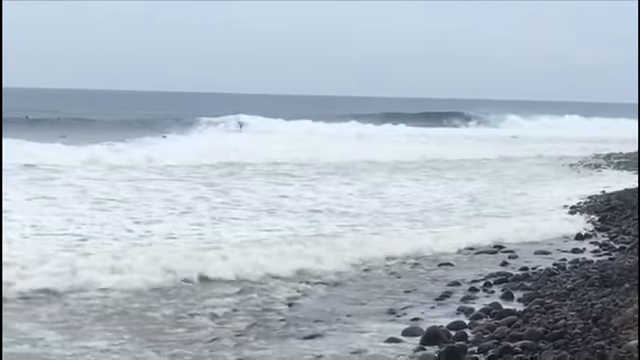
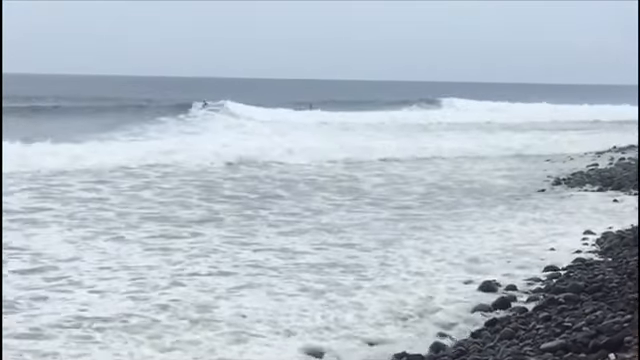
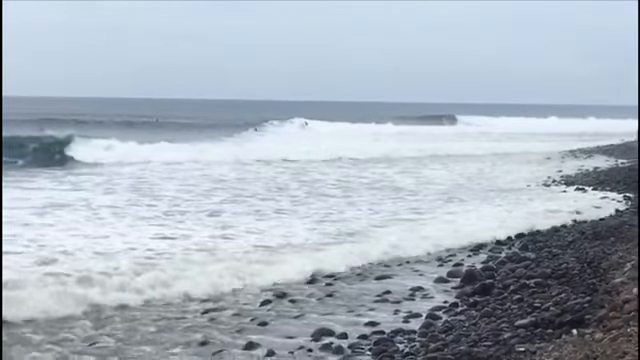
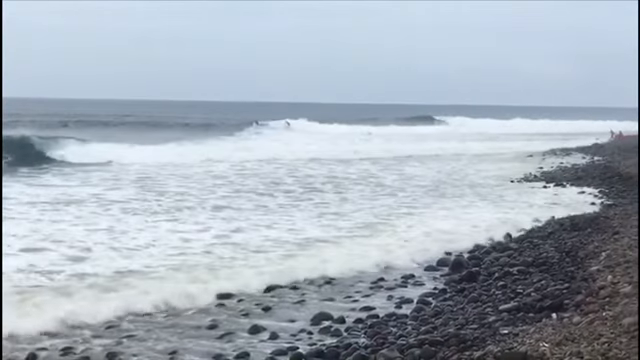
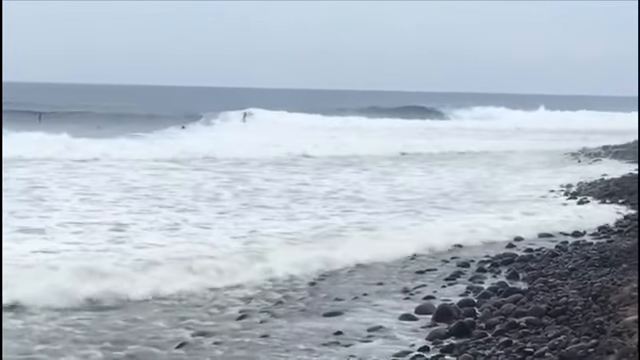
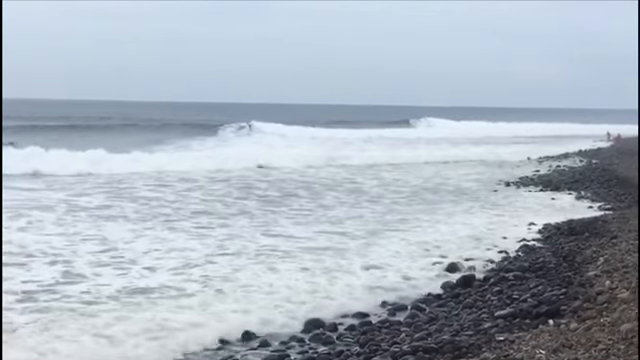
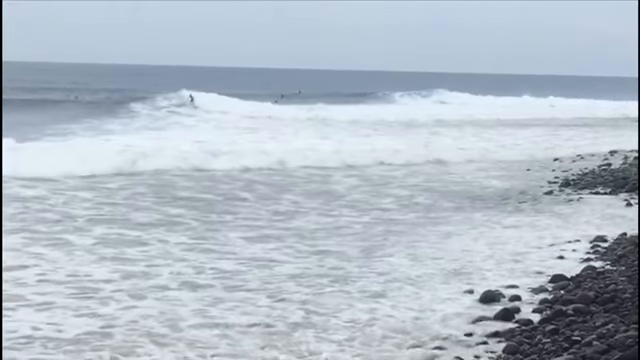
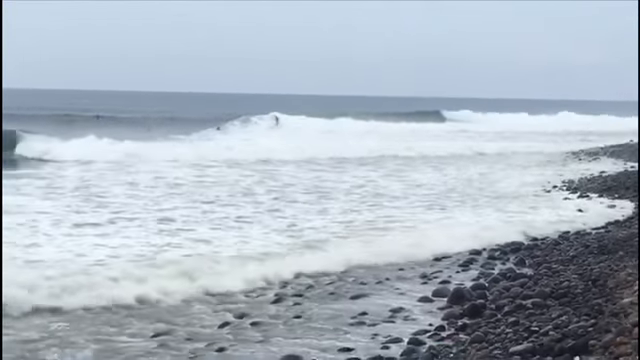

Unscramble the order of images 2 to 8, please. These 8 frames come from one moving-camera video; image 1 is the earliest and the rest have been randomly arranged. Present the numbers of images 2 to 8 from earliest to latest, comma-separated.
5, 8, 3, 4, 6, 2, 7
